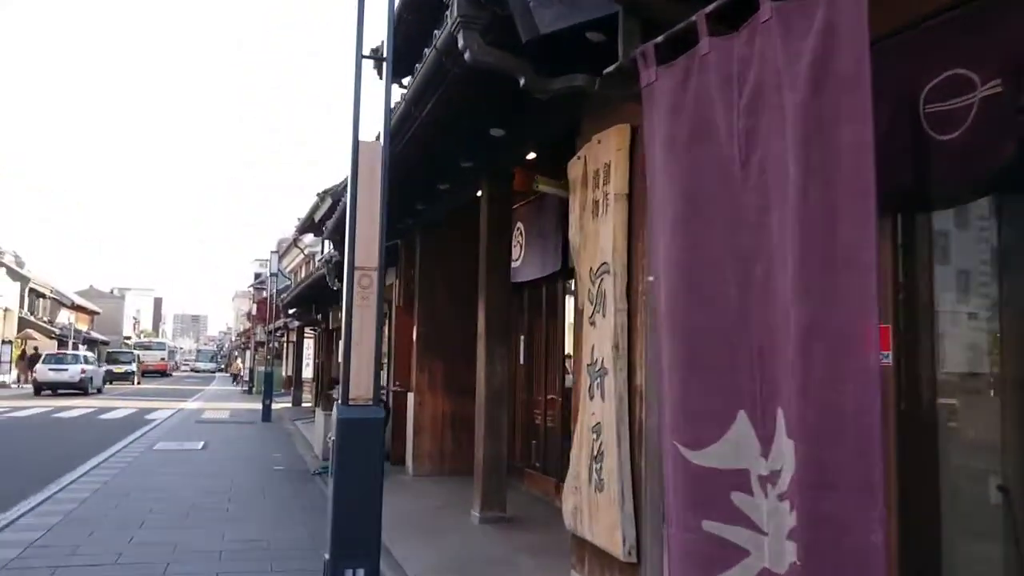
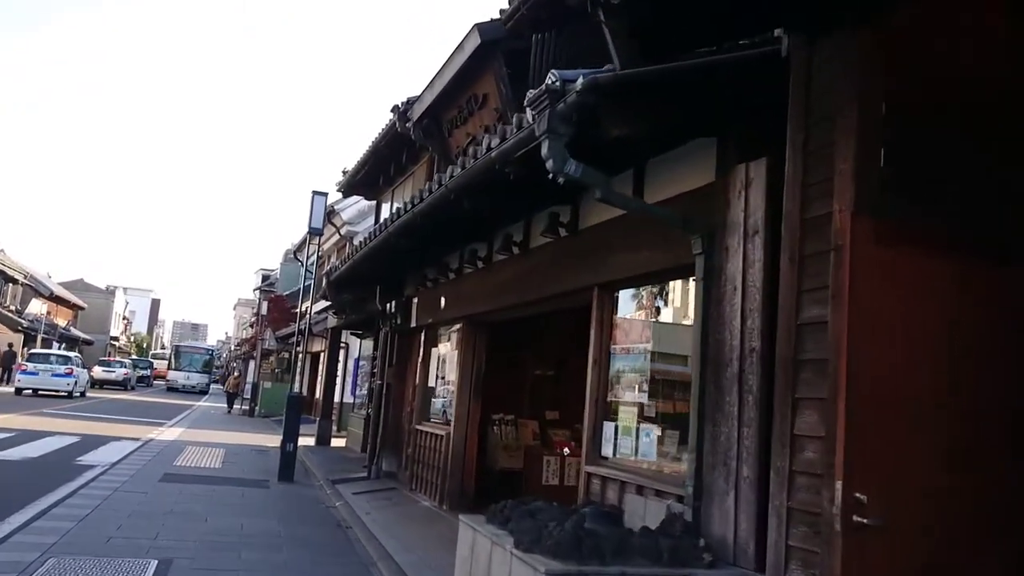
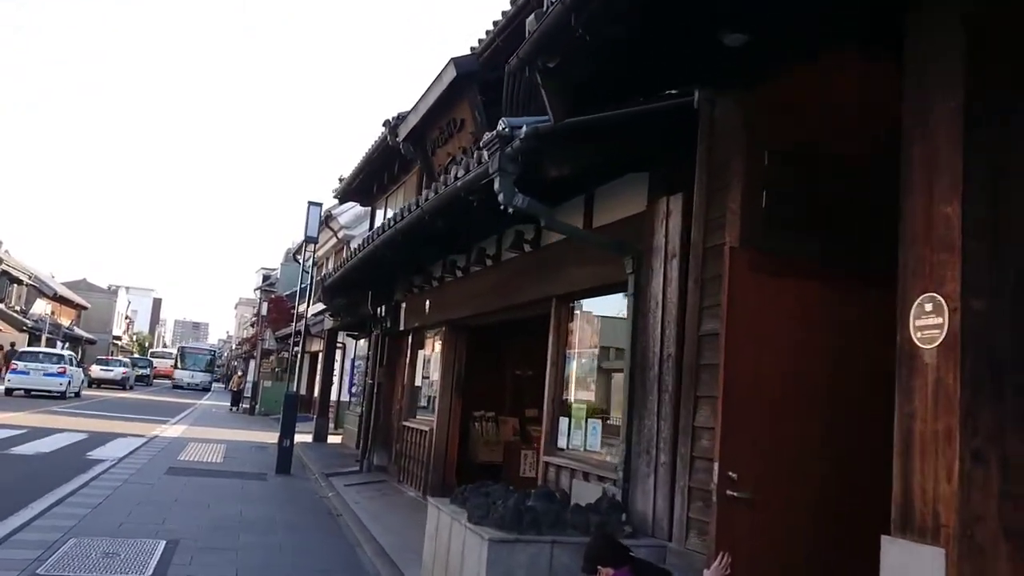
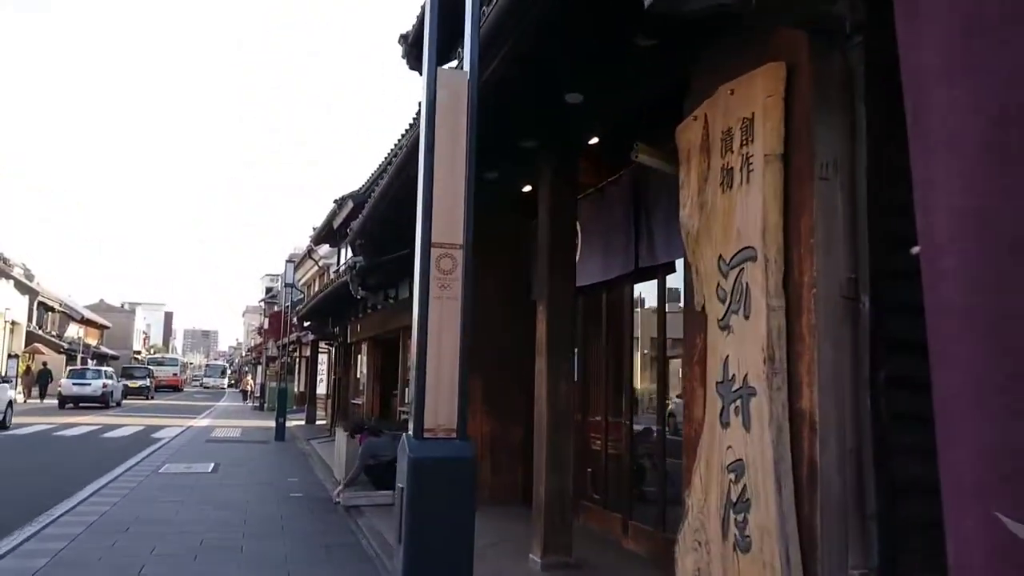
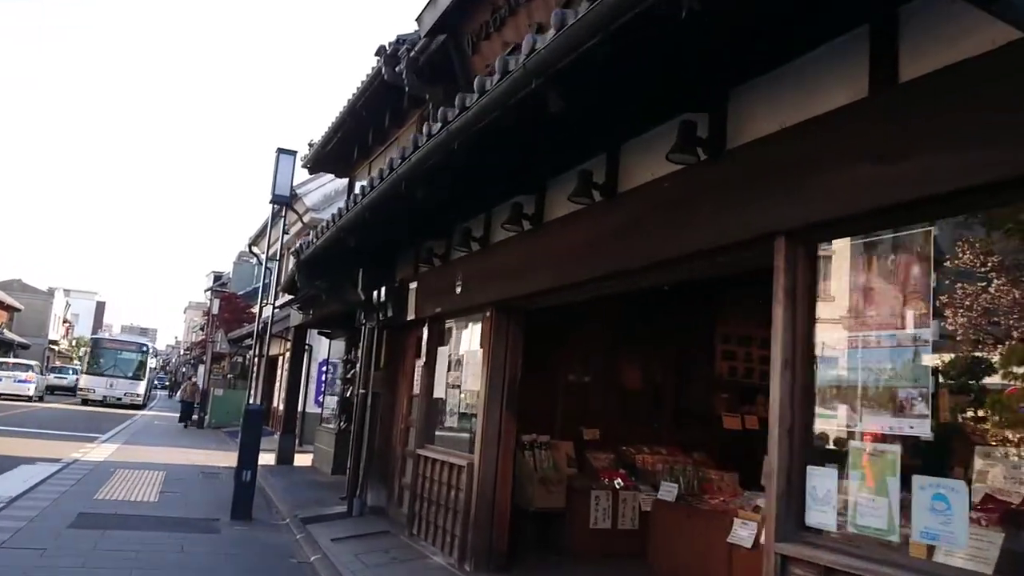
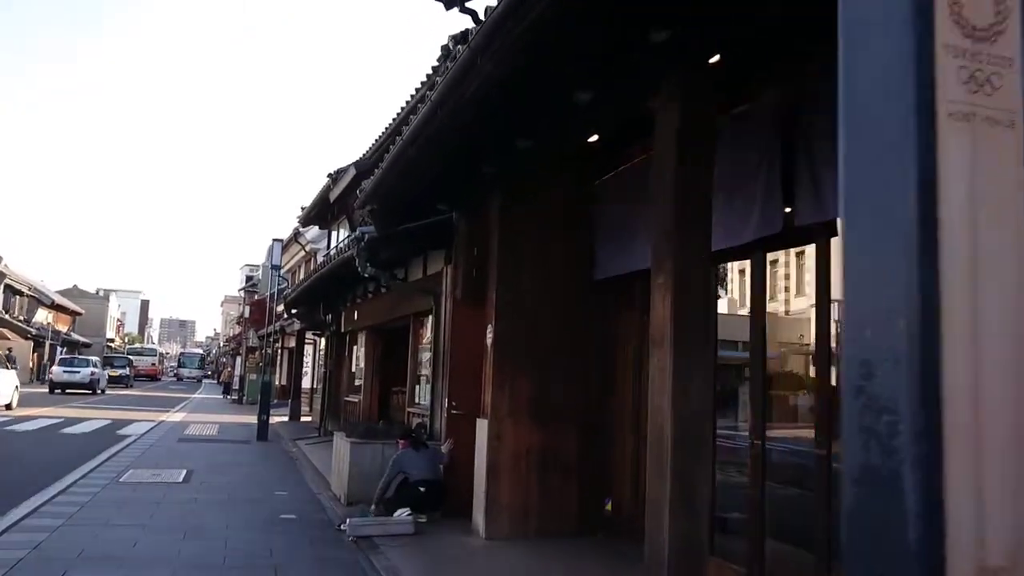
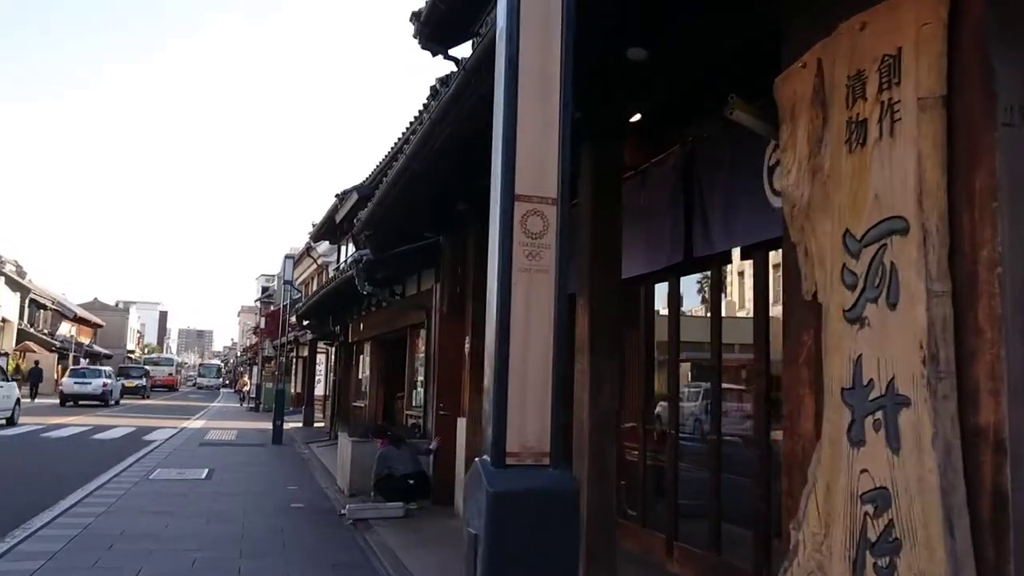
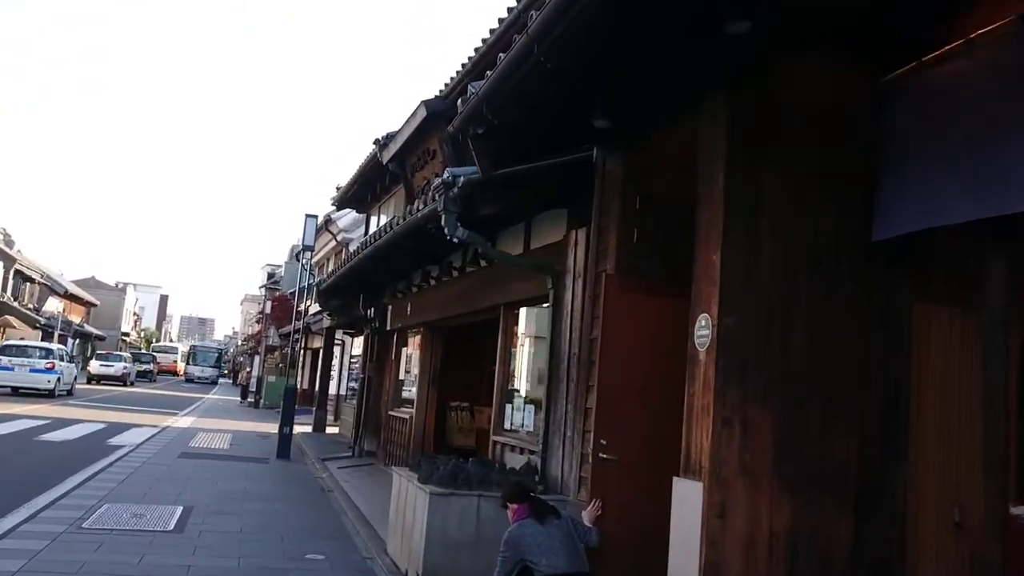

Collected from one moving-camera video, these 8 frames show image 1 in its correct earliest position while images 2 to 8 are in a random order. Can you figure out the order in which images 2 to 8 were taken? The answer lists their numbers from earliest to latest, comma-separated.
4, 7, 6, 8, 3, 2, 5
